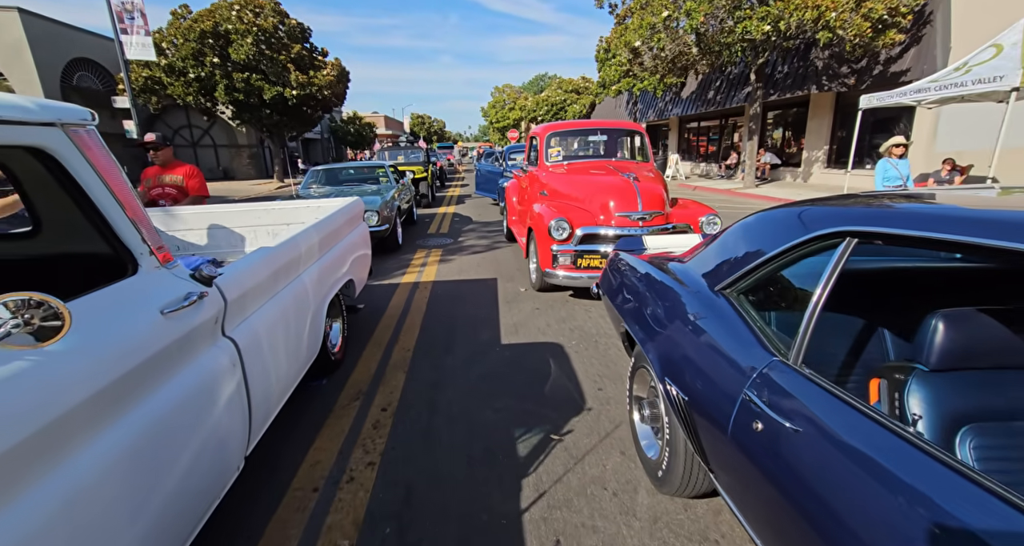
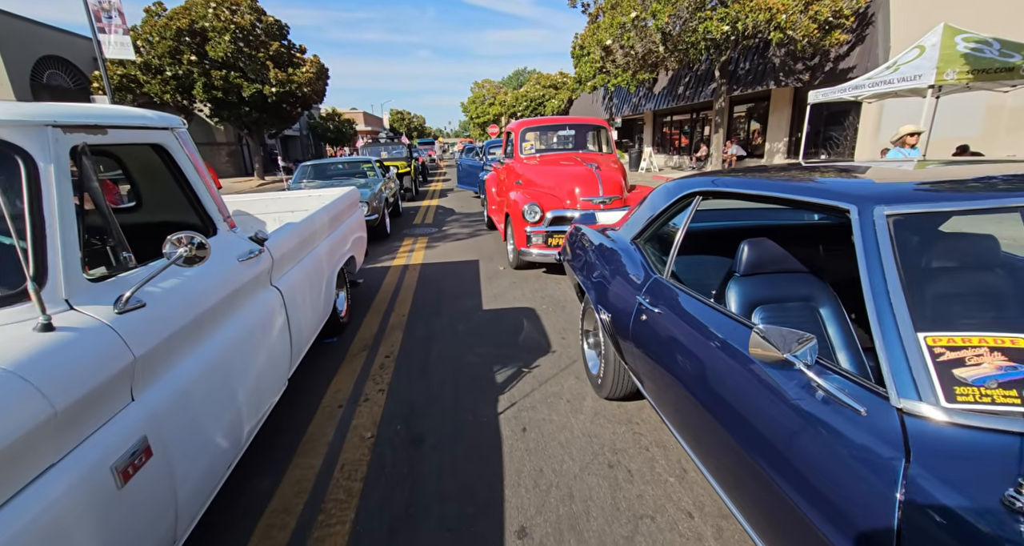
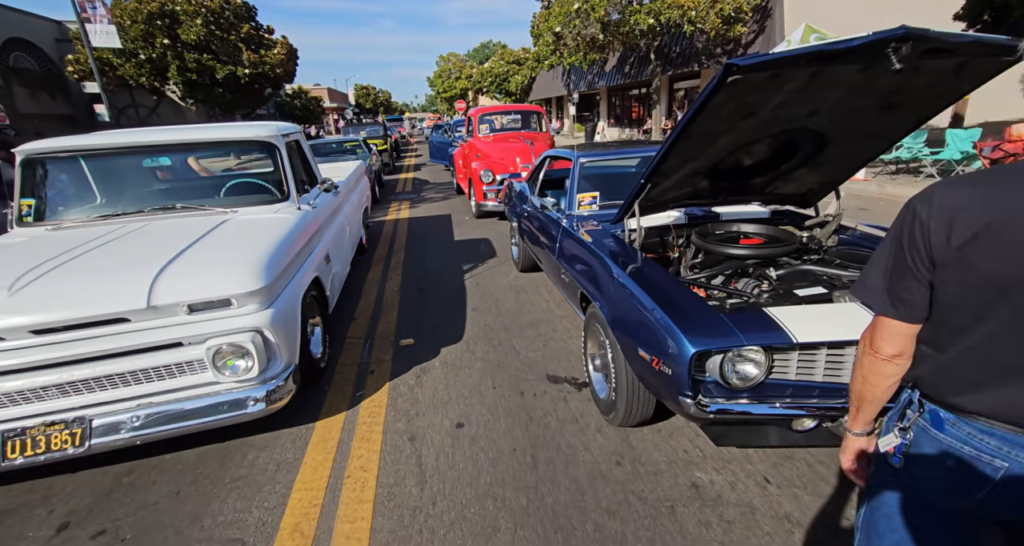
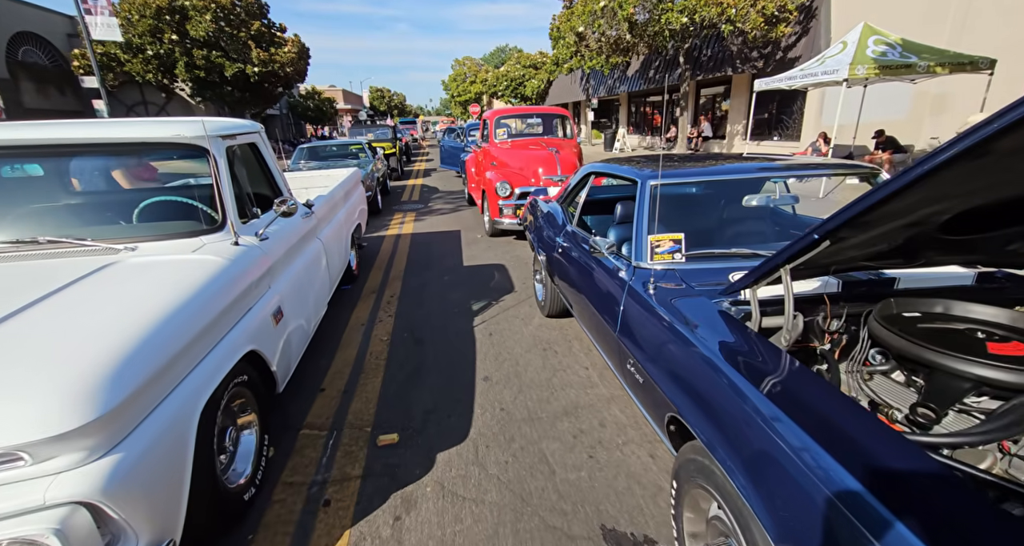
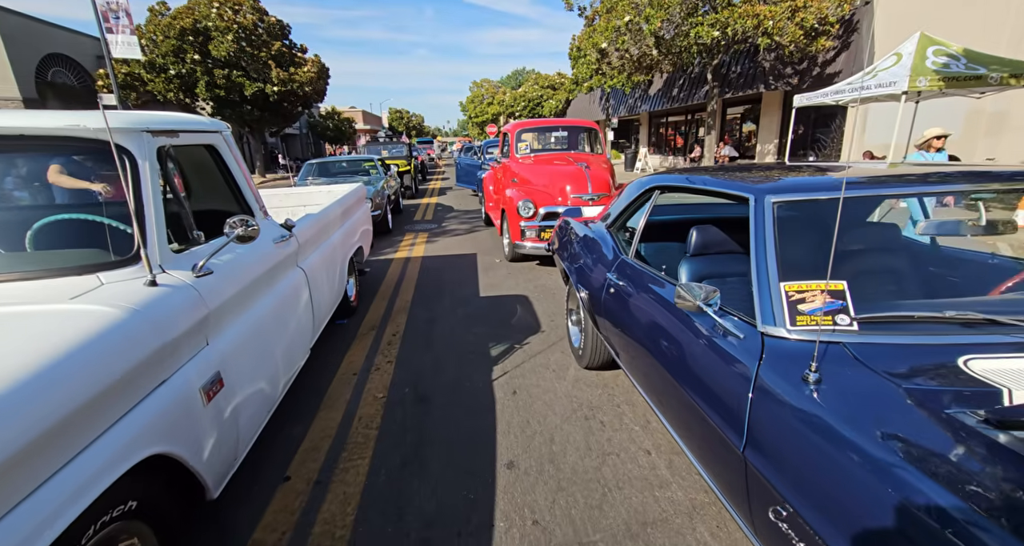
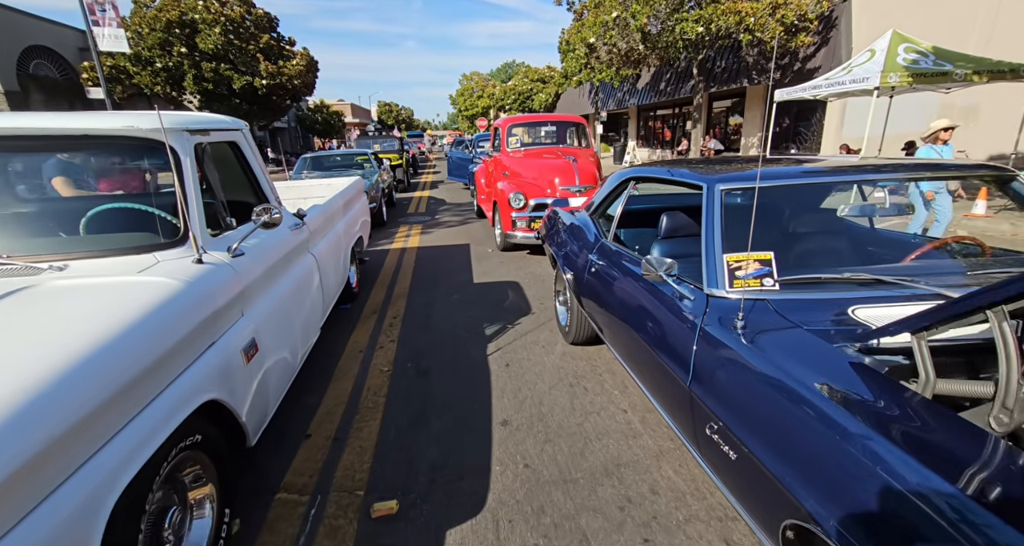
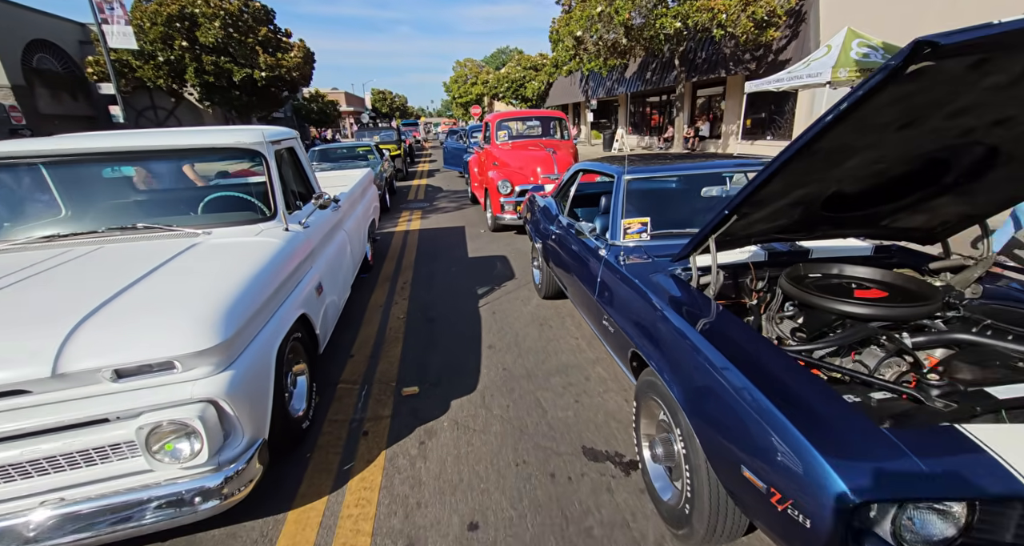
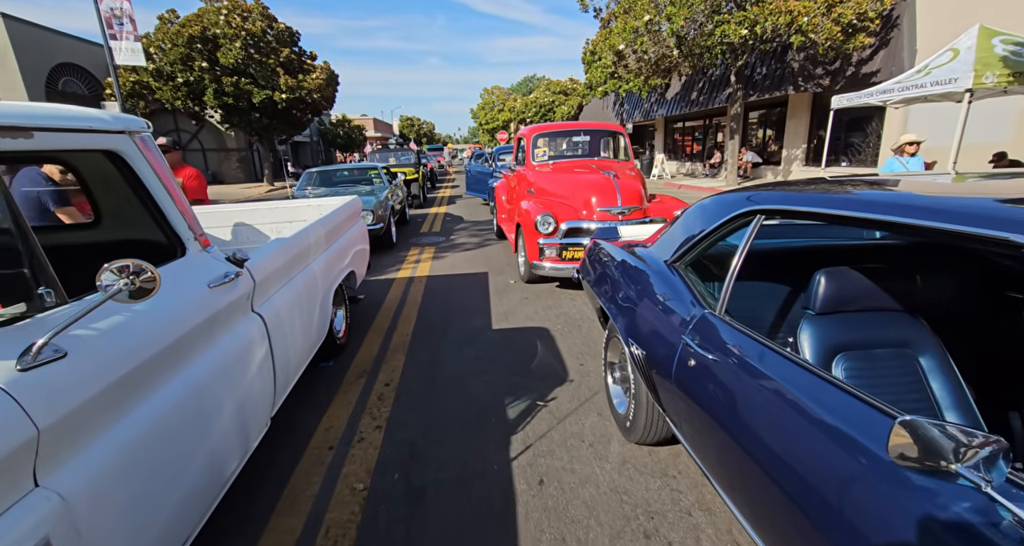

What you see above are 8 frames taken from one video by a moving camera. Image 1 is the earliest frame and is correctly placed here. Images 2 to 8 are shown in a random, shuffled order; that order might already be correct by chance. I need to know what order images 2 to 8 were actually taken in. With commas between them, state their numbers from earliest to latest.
8, 2, 5, 6, 4, 7, 3
